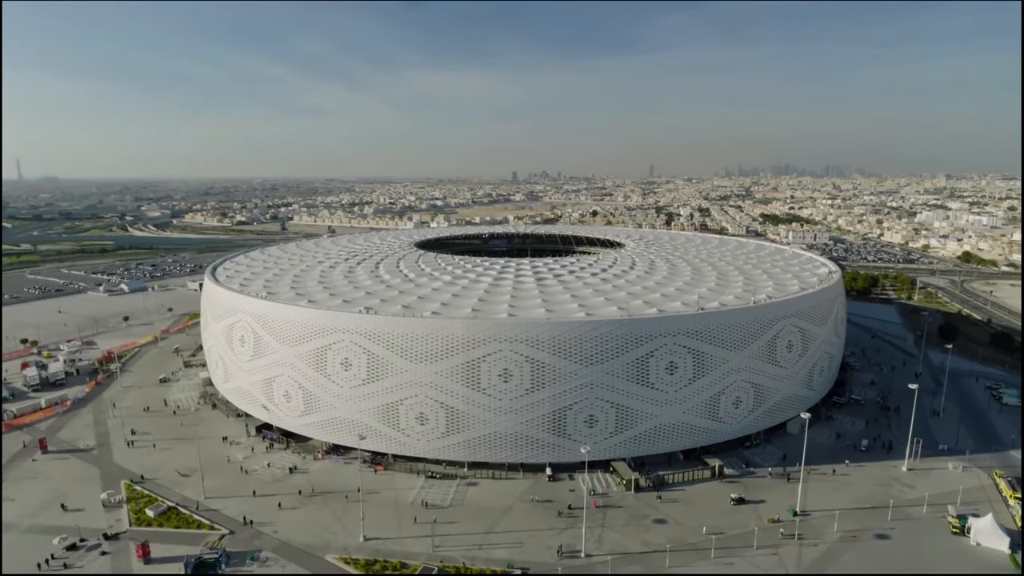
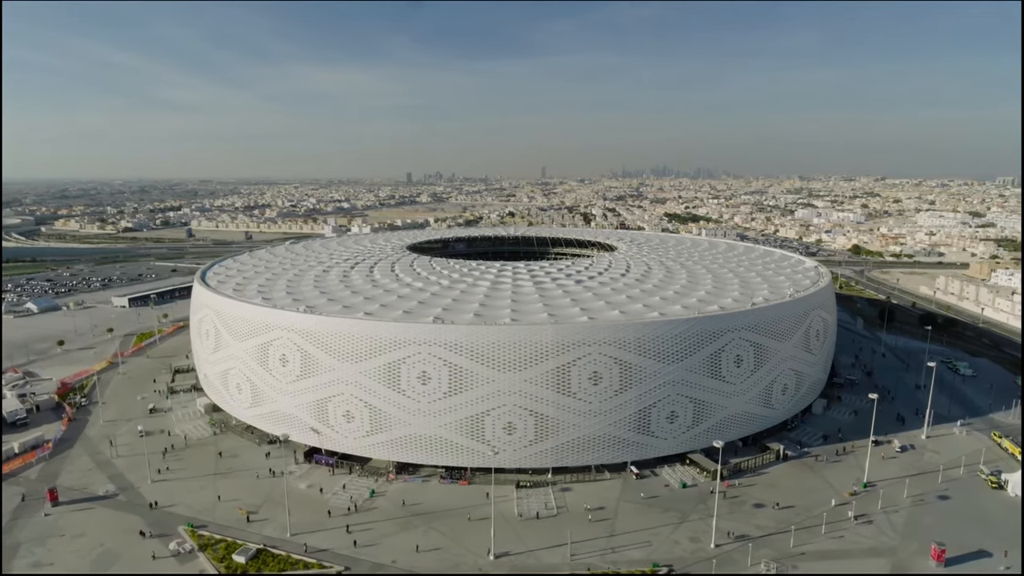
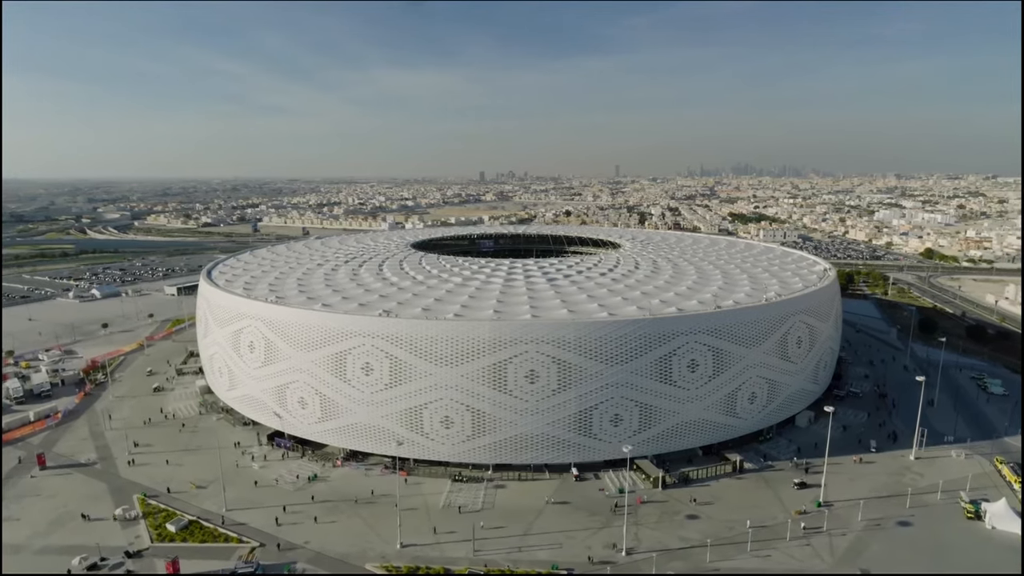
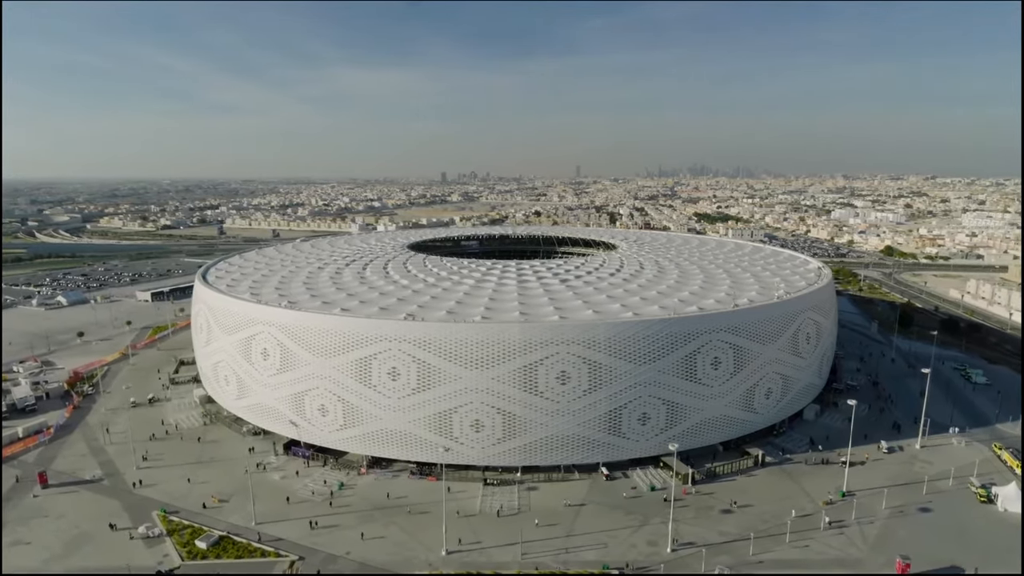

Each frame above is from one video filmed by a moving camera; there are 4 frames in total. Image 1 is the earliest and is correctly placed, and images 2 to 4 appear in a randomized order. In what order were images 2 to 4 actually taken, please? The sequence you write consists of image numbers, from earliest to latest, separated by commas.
3, 4, 2
